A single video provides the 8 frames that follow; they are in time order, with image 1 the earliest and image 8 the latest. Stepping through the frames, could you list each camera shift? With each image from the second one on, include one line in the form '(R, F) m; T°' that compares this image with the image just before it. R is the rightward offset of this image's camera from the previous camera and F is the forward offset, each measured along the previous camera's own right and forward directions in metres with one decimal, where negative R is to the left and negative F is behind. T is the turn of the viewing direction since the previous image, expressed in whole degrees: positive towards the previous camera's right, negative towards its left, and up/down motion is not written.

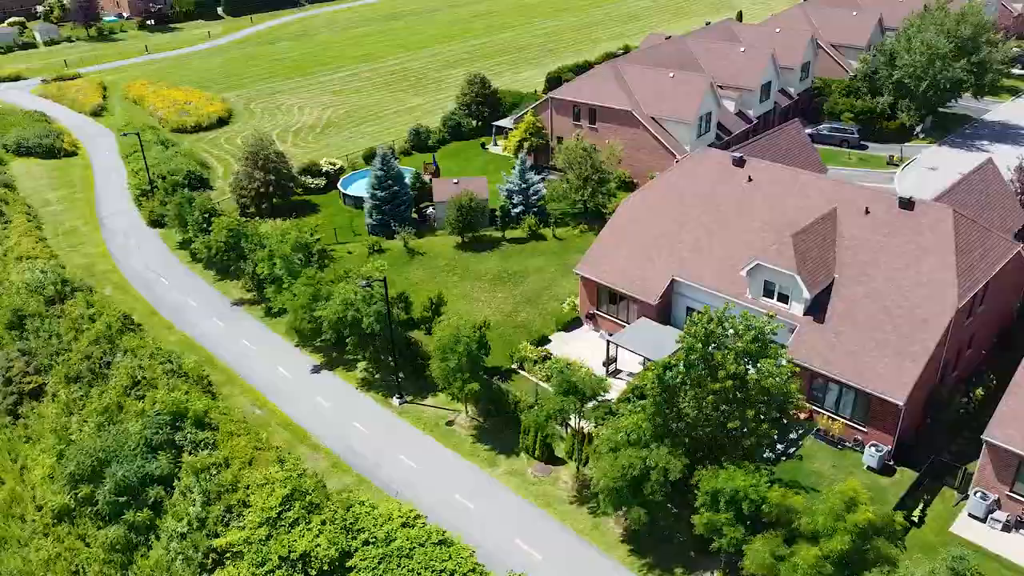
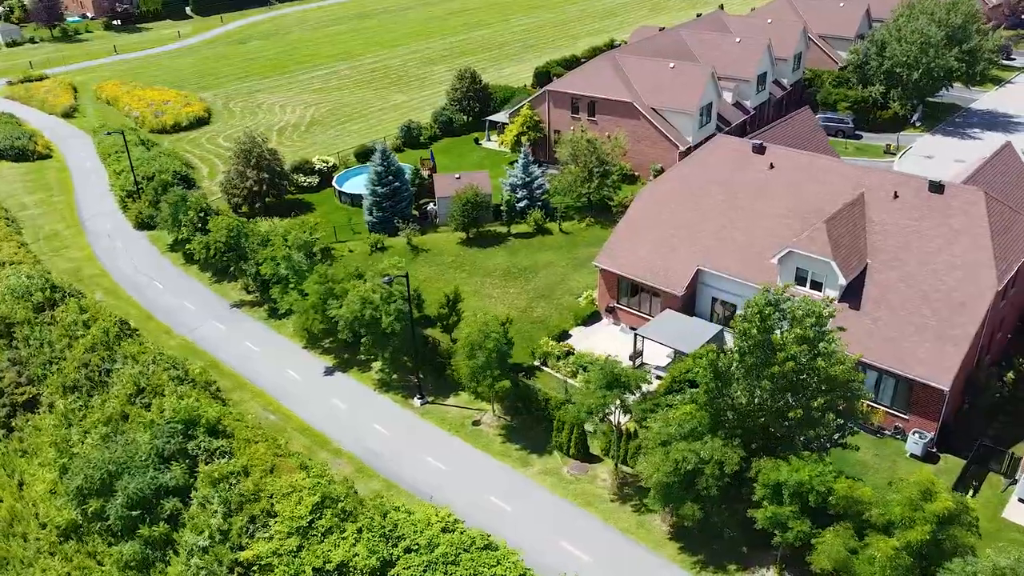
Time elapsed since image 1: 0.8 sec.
(-2.4, +1.1) m; +2°
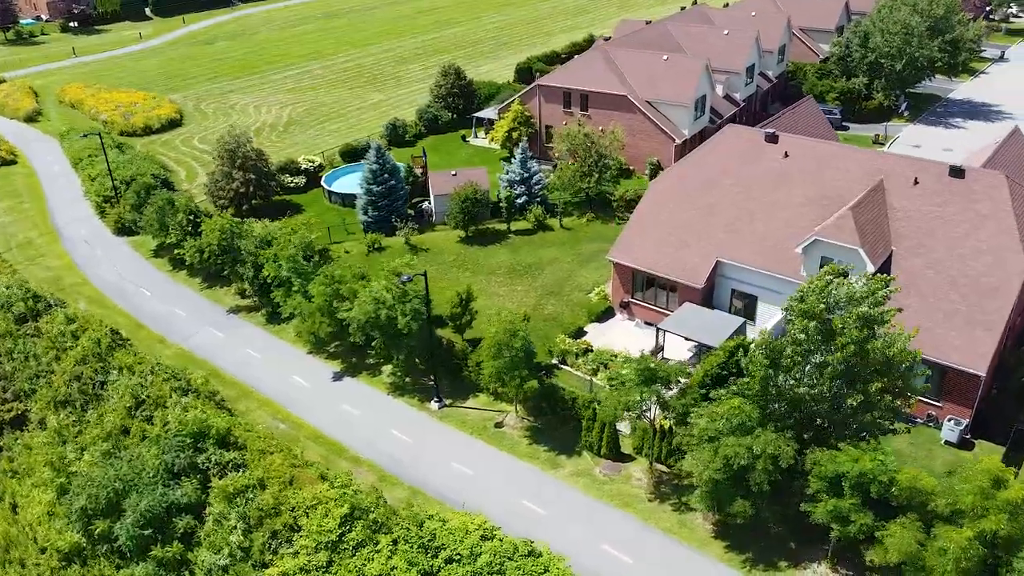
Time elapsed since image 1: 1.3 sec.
(-2.3, +1.1) m; +3°
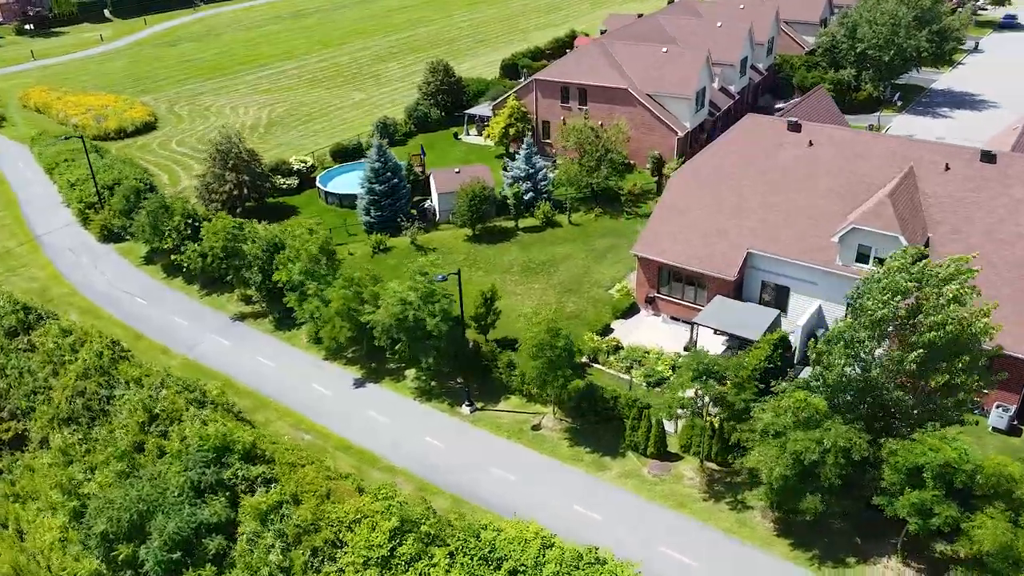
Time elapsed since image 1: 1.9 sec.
(-2.8, +1.2) m; +3°
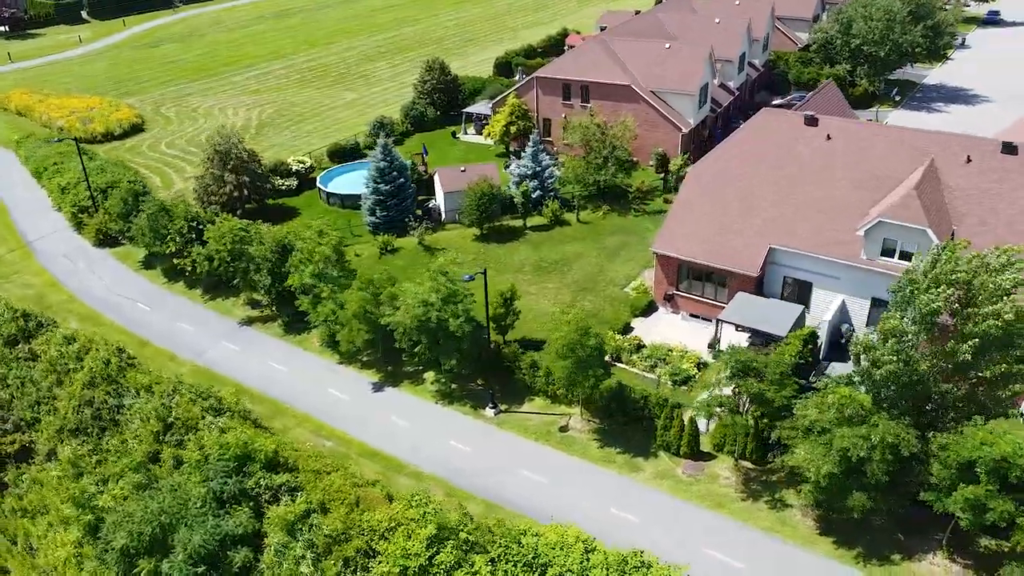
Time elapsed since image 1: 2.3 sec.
(-1.8, +0.6) m; +2°
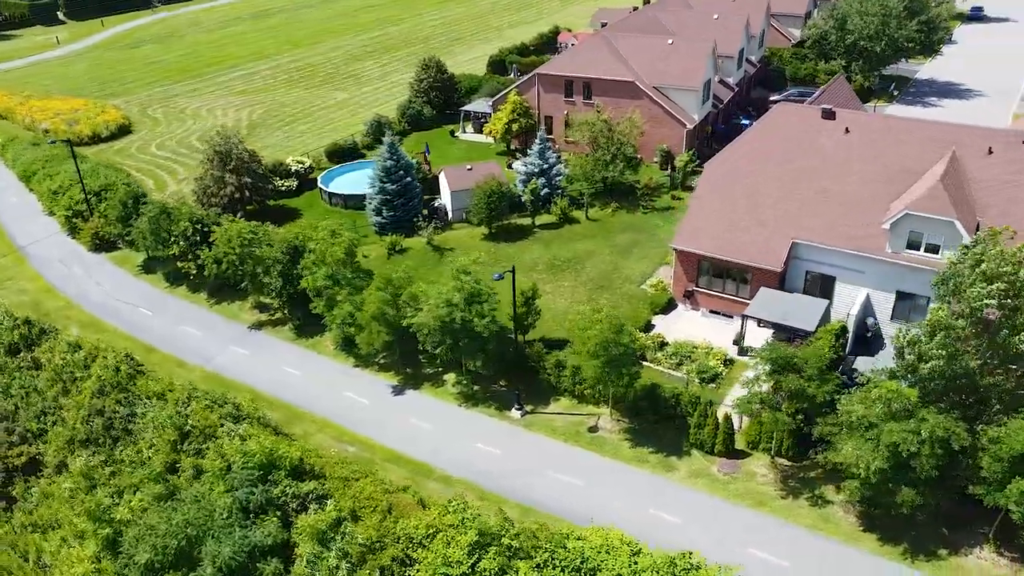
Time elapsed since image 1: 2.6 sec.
(-1.8, +0.6) m; +2°
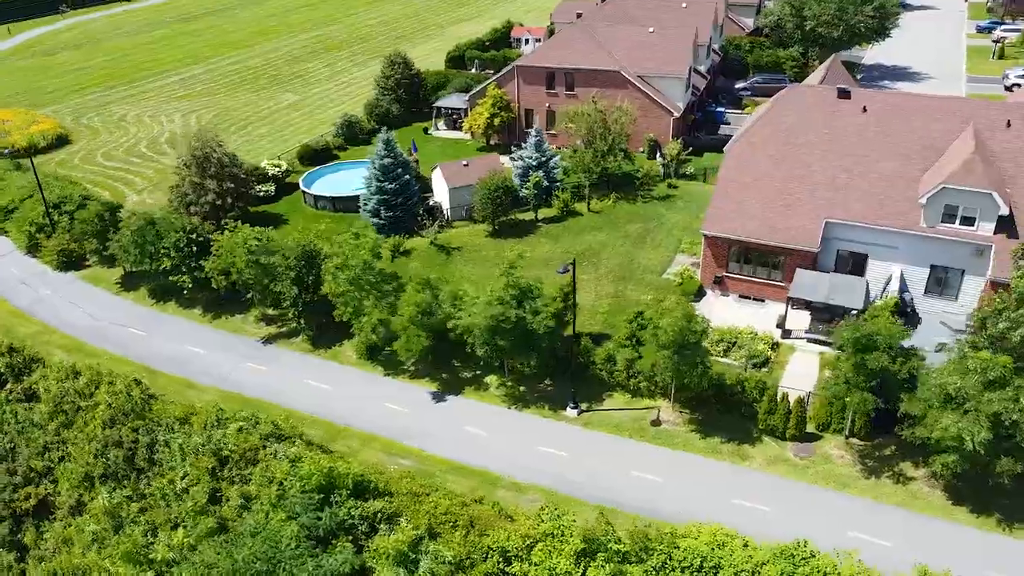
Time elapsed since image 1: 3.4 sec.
(-4.7, +1.6) m; +6°
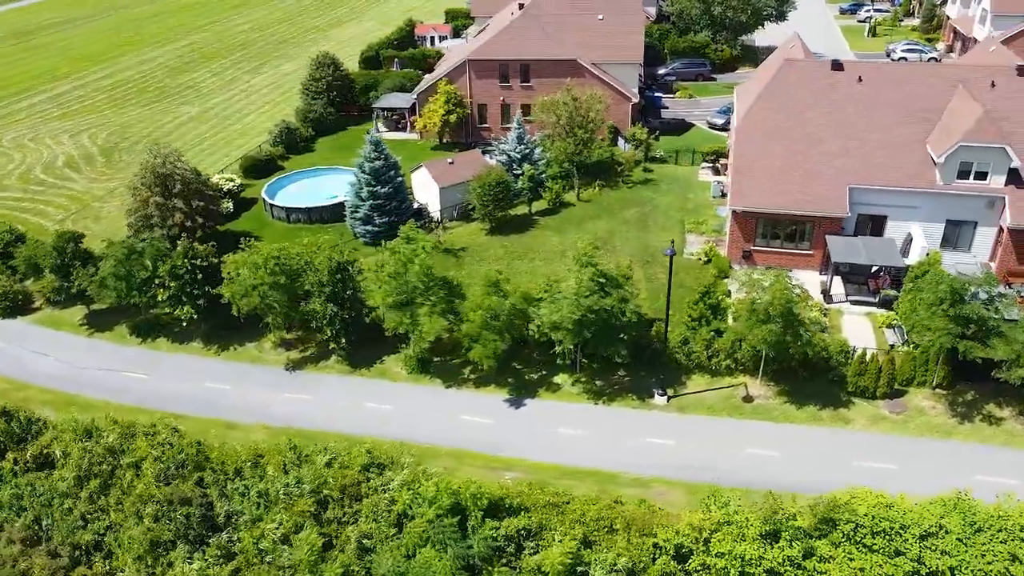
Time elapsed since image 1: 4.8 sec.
(-7.9, +2.1) m; +11°
